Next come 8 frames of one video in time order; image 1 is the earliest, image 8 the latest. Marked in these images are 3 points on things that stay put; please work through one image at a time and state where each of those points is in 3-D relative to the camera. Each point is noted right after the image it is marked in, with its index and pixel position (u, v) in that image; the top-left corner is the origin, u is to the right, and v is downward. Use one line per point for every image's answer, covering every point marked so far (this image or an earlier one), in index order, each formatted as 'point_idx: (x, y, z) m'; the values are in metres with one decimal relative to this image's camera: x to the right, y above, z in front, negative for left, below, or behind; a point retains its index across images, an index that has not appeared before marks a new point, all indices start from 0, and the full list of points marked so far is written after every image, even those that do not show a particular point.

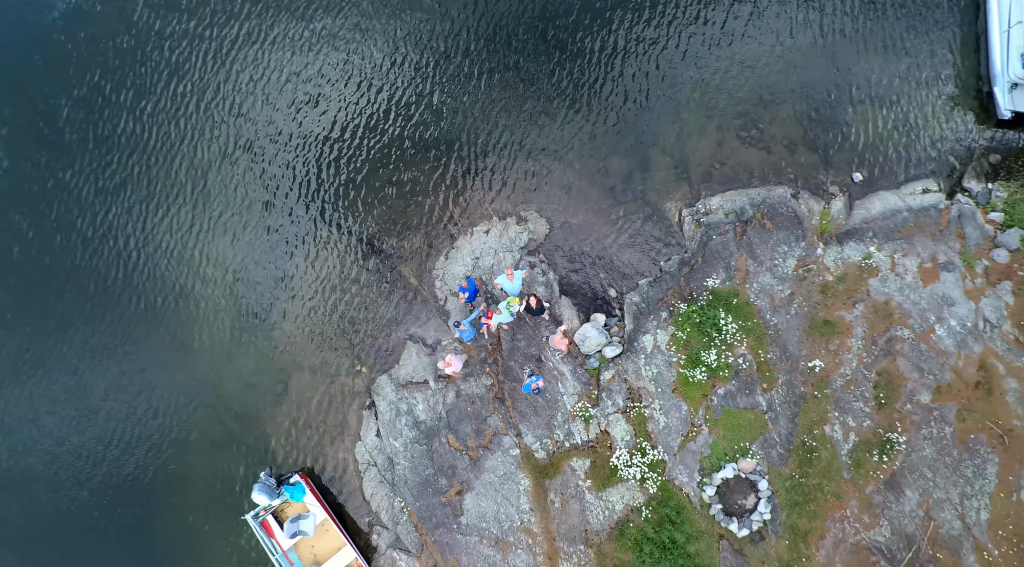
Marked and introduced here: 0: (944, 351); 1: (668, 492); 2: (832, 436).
0: (+12.2, -1.9, +19.6) m
1: (+4.4, -5.9, +19.7) m
2: (+8.9, -4.2, +19.3) m
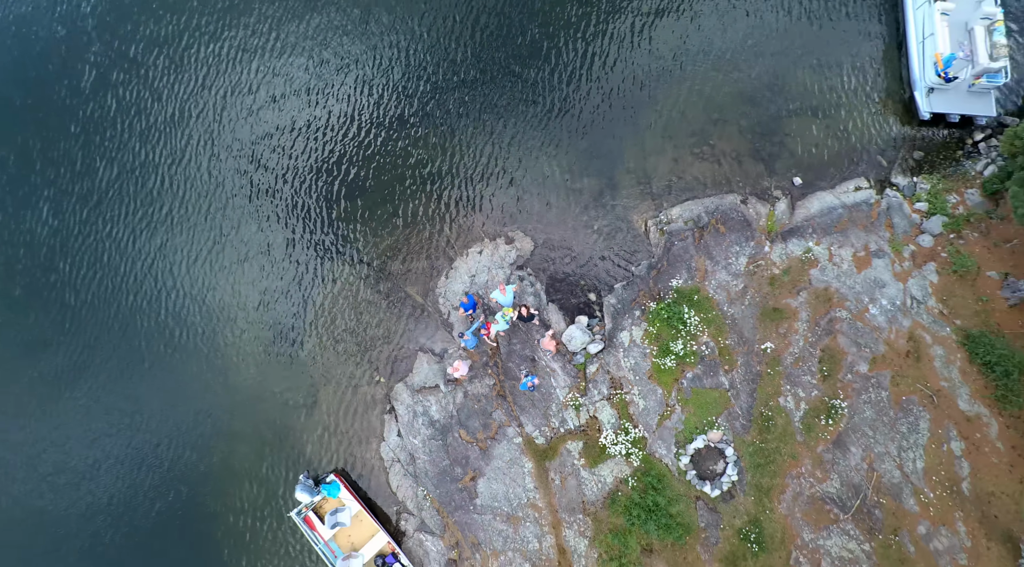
0: (+12.0, -1.4, +22.8) m
1: (+4.5, -5.9, +23.0) m
2: (+8.9, -4.0, +22.6) m
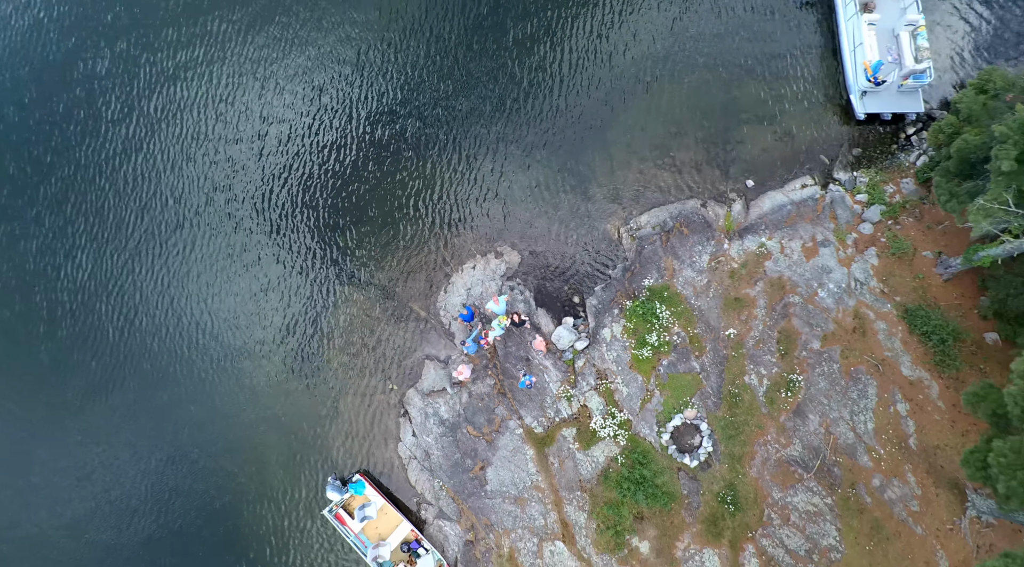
0: (+11.8, -0.9, +26.0) m
1: (+4.6, -6.0, +26.1) m
2: (+8.9, -3.7, +25.7) m
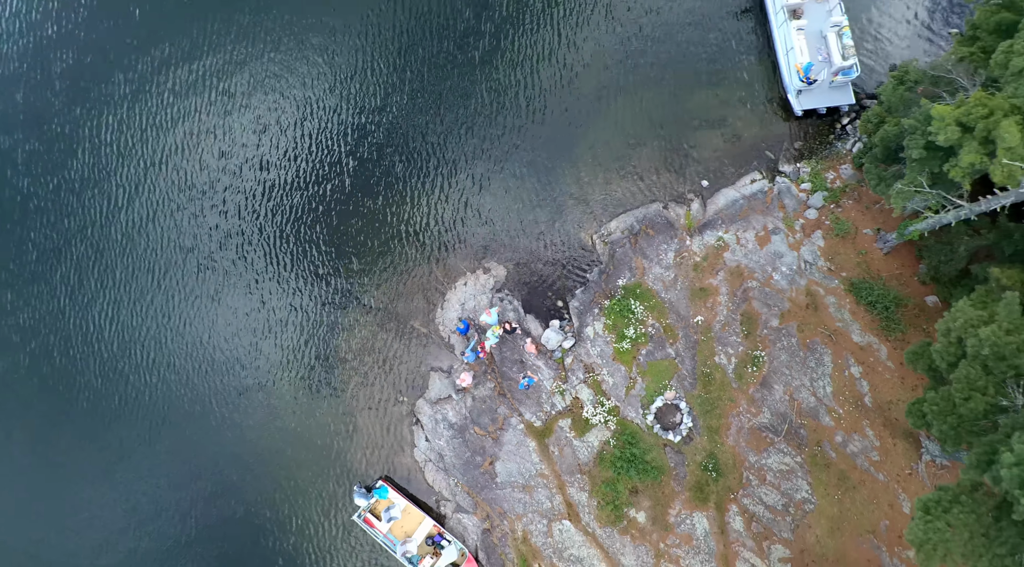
0: (+11.4, -0.2, +29.2) m
1: (+4.8, -6.0, +29.2) m
2: (+8.7, -3.3, +28.9) m
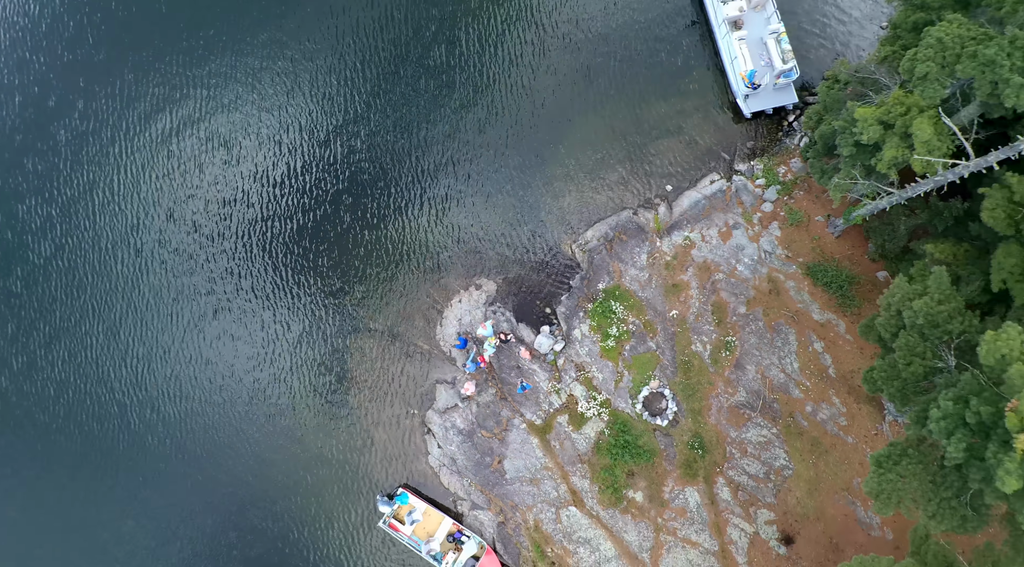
0: (+10.9, +0.2, +32.2) m
1: (+4.9, -6.1, +32.2) m
2: (+8.6, -3.1, +31.9) m
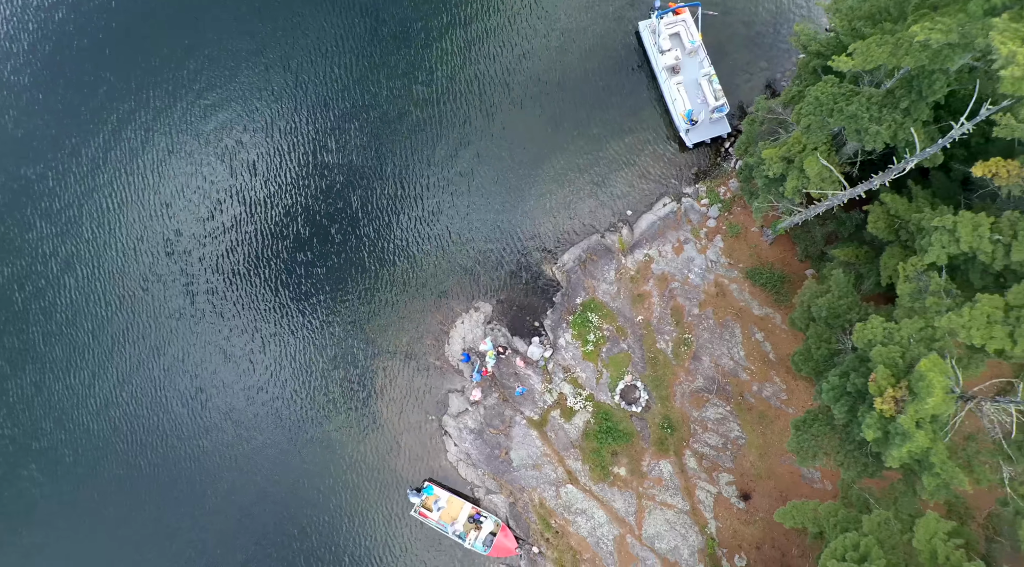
0: (+10.4, -0.1, +38.9) m
1: (+4.9, -6.9, +38.9) m
2: (+8.4, -3.6, +38.6) m
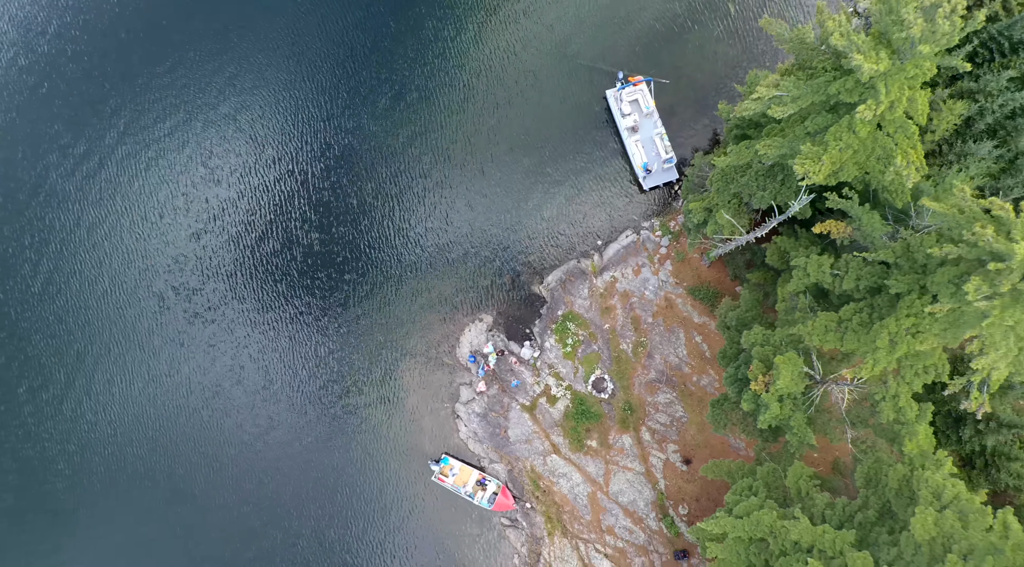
0: (+10.1, -1.2, +50.4) m
1: (+4.7, -8.1, +50.4) m
2: (+8.1, -4.7, +50.1) m
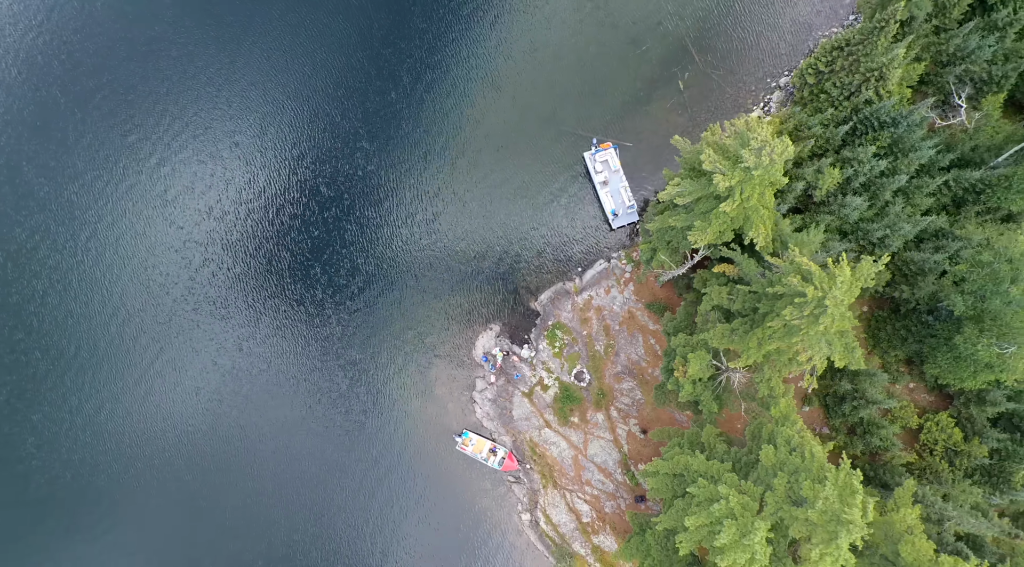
0: (+10.3, -2.9, +68.0) m
1: (+5.0, -9.8, +68.0) m
2: (+8.4, -6.4, +67.7) m
